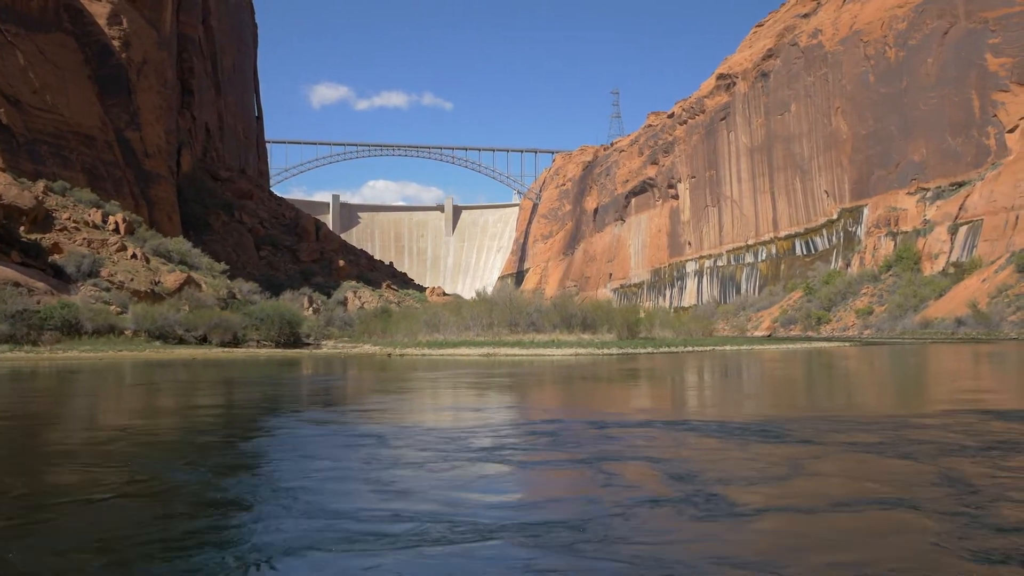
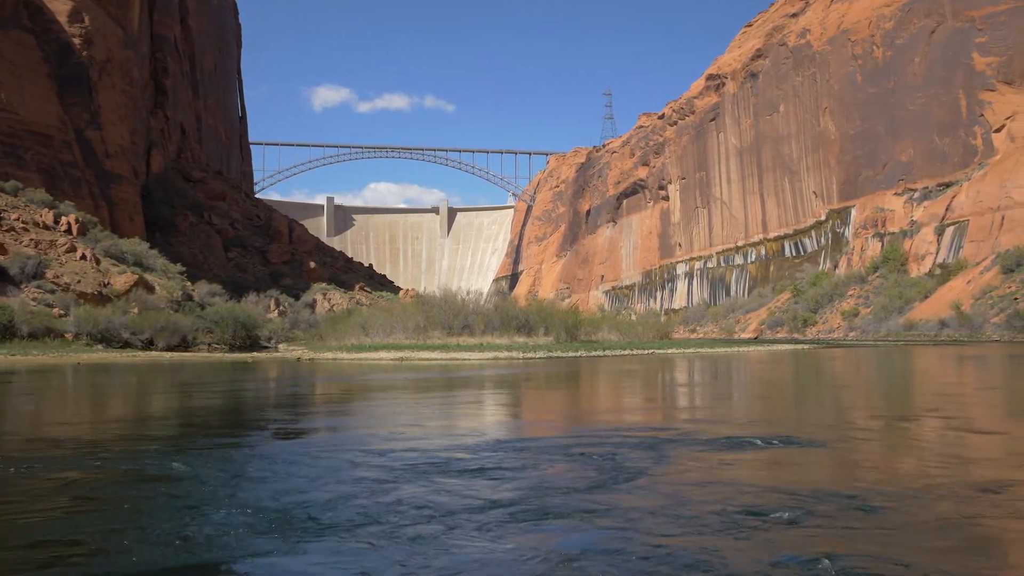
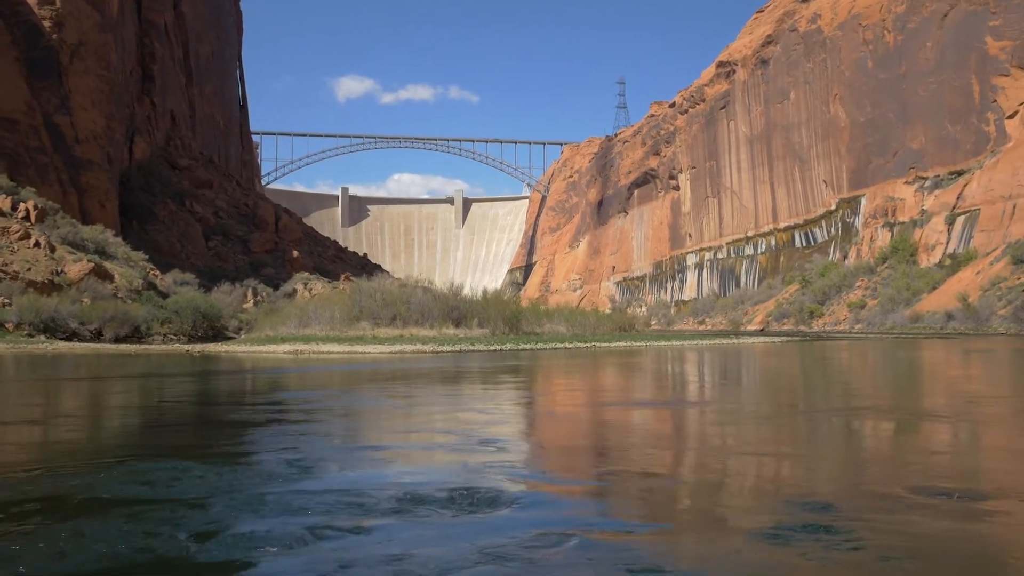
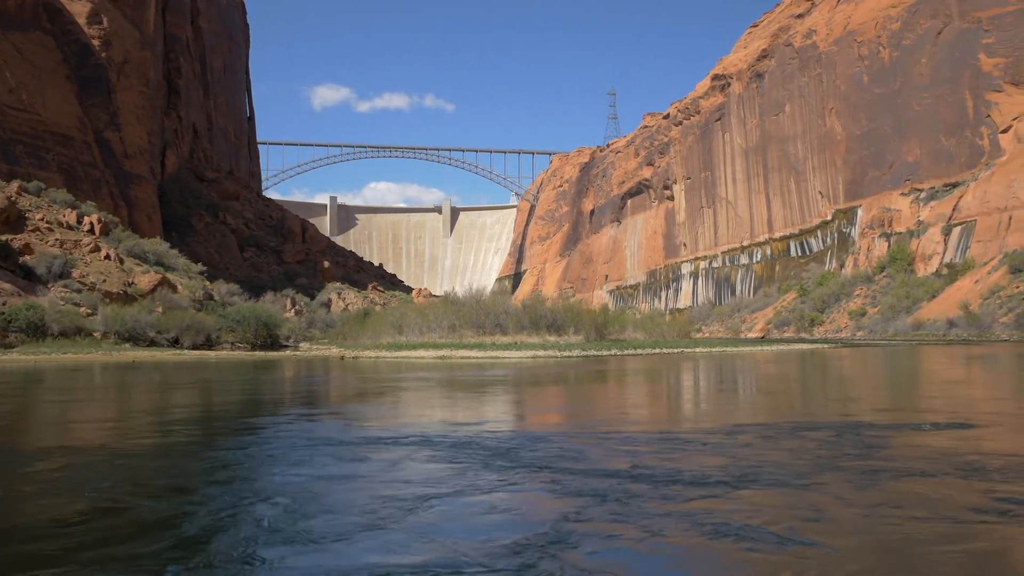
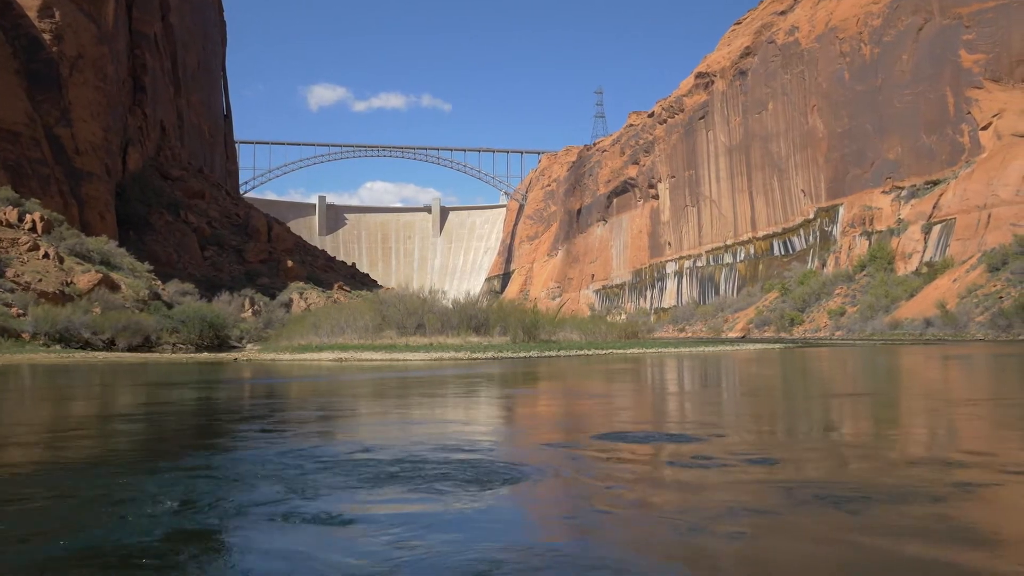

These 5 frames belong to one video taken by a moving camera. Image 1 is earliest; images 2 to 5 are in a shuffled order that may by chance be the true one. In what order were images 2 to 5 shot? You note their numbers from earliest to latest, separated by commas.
4, 2, 5, 3
